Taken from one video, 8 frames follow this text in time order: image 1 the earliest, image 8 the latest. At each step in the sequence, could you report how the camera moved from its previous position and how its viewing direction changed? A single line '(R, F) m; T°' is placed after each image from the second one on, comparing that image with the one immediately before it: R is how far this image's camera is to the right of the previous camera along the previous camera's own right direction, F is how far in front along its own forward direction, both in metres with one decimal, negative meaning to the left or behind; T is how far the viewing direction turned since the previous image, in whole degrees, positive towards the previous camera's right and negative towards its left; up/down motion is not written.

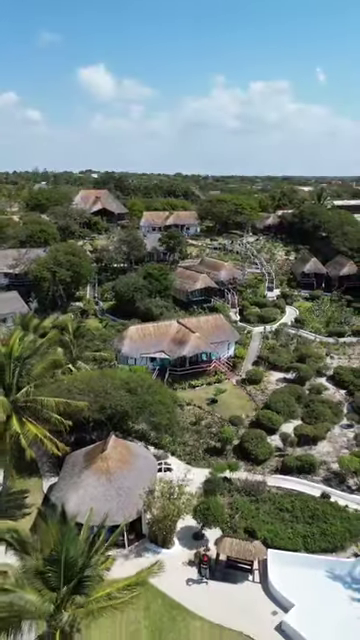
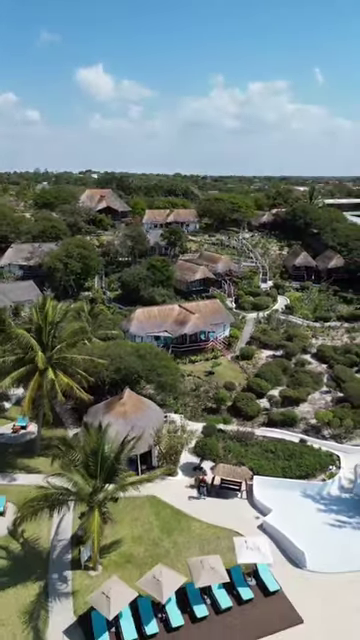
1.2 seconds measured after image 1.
(-0.2, -5.0) m; 0°
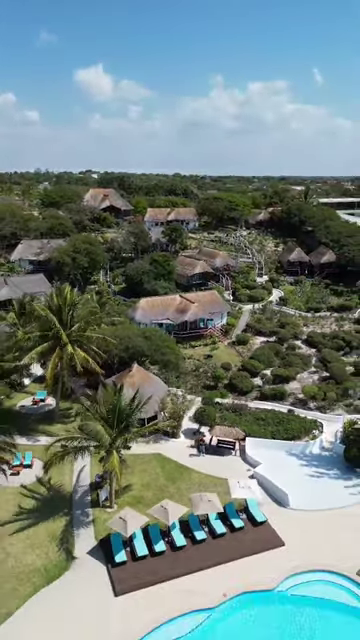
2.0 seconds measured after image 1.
(-0.1, -3.7) m; 0°
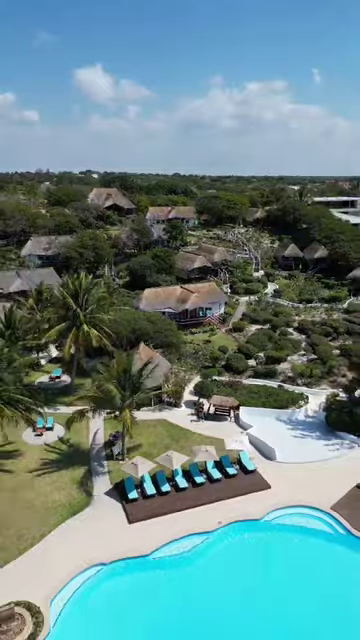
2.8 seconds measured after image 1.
(-0.2, -3.9) m; 0°
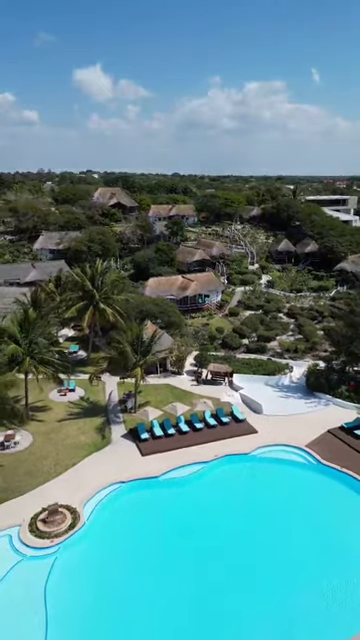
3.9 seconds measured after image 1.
(-0.2, -5.4) m; 0°
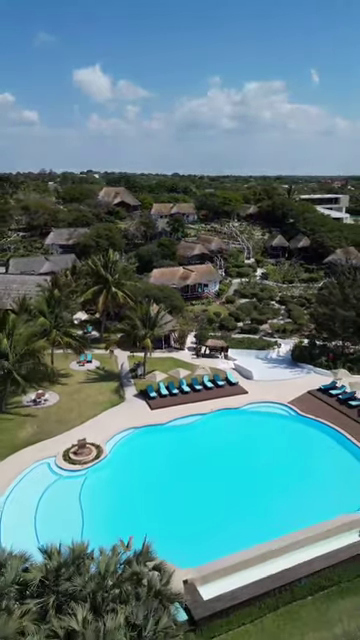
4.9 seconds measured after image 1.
(-0.2, -5.6) m; 0°
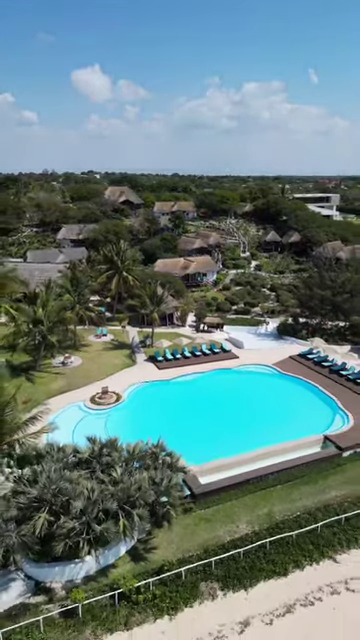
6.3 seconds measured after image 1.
(-0.3, -7.1) m; 0°
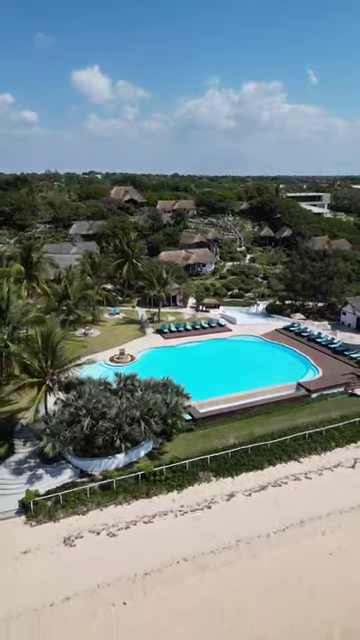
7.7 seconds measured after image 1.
(-0.3, -7.9) m; 0°
